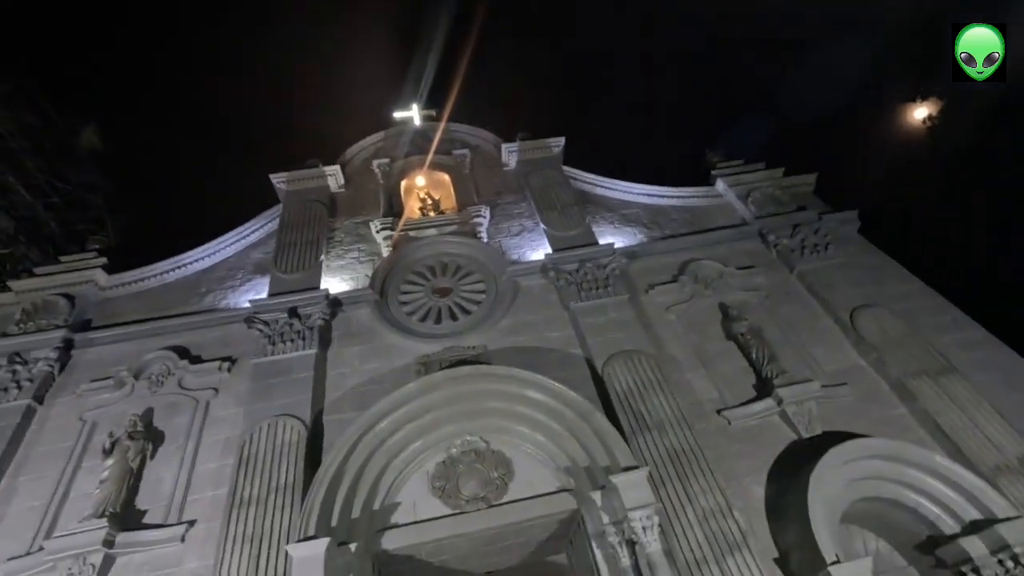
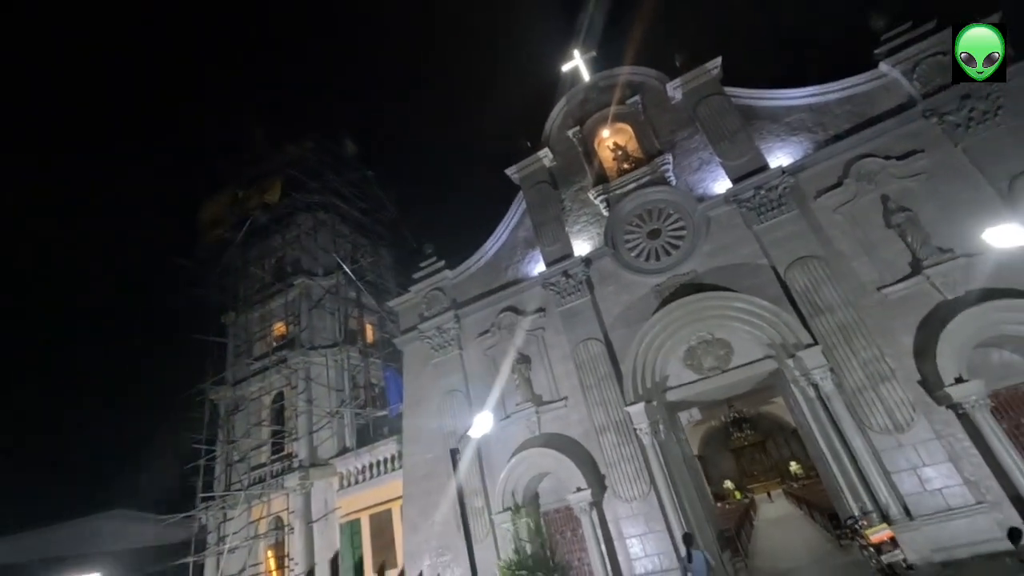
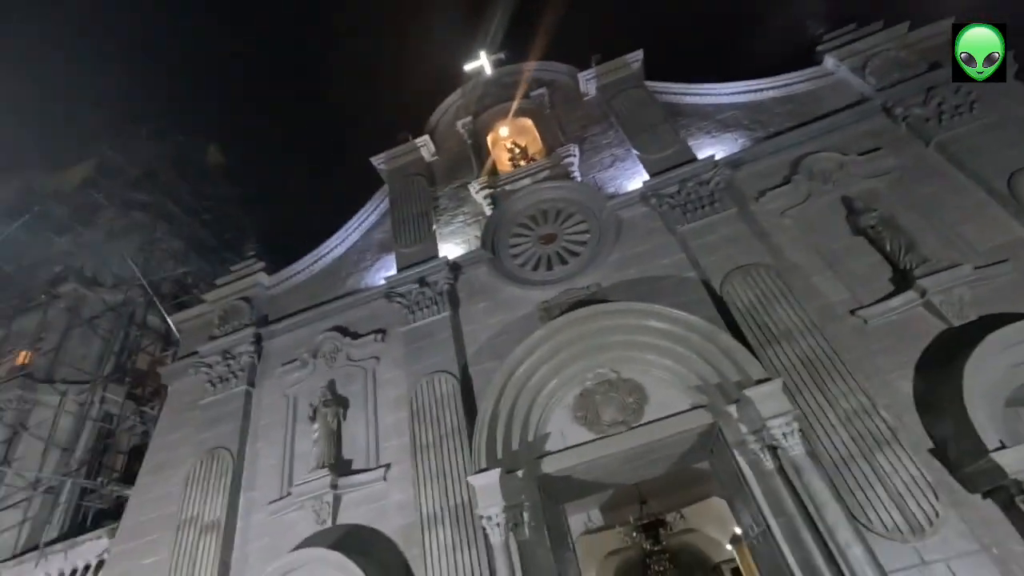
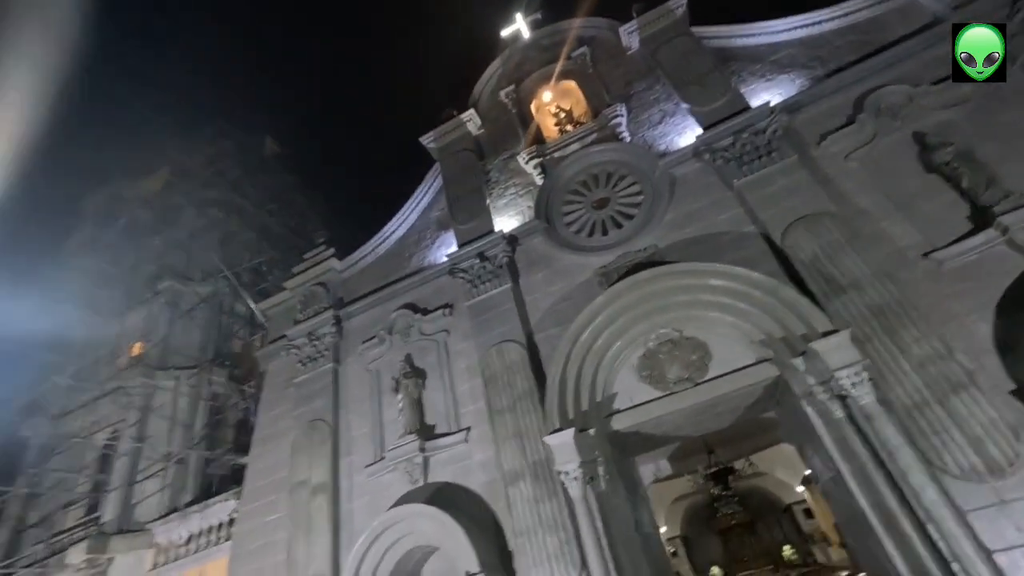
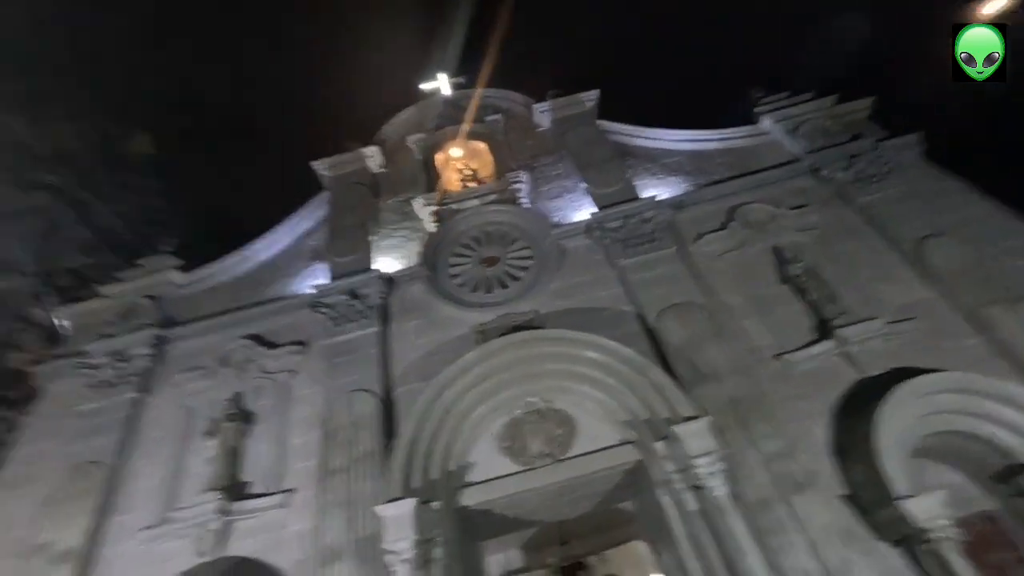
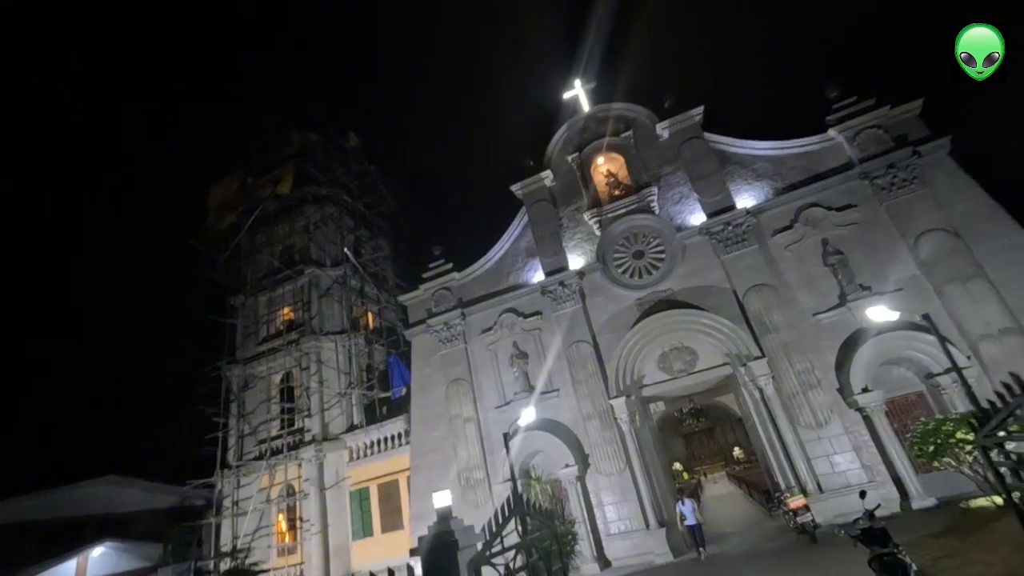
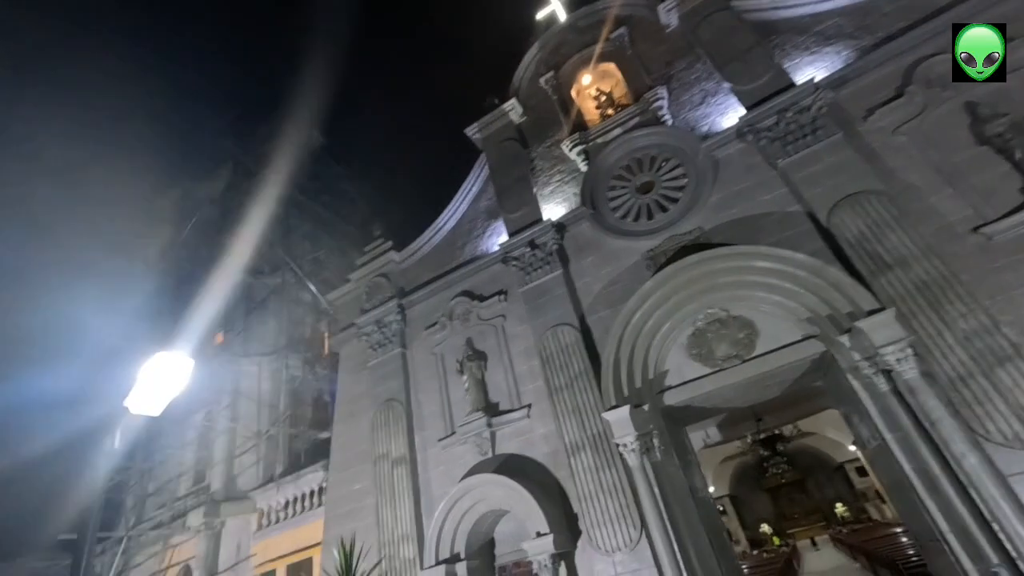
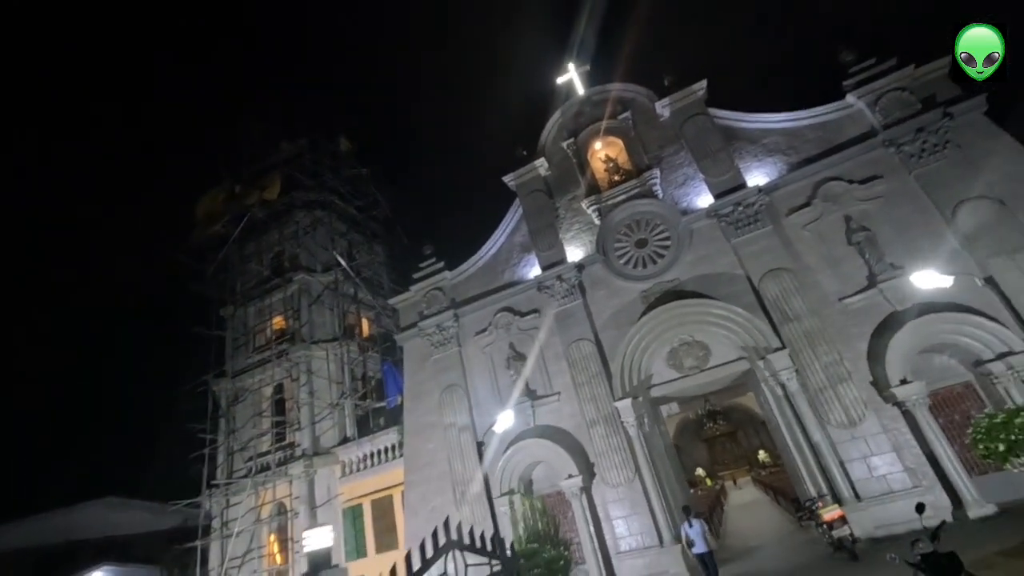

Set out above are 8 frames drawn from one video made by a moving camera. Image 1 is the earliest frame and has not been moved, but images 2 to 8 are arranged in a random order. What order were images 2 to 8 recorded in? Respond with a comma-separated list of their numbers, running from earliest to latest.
5, 3, 4, 7, 2, 8, 6
